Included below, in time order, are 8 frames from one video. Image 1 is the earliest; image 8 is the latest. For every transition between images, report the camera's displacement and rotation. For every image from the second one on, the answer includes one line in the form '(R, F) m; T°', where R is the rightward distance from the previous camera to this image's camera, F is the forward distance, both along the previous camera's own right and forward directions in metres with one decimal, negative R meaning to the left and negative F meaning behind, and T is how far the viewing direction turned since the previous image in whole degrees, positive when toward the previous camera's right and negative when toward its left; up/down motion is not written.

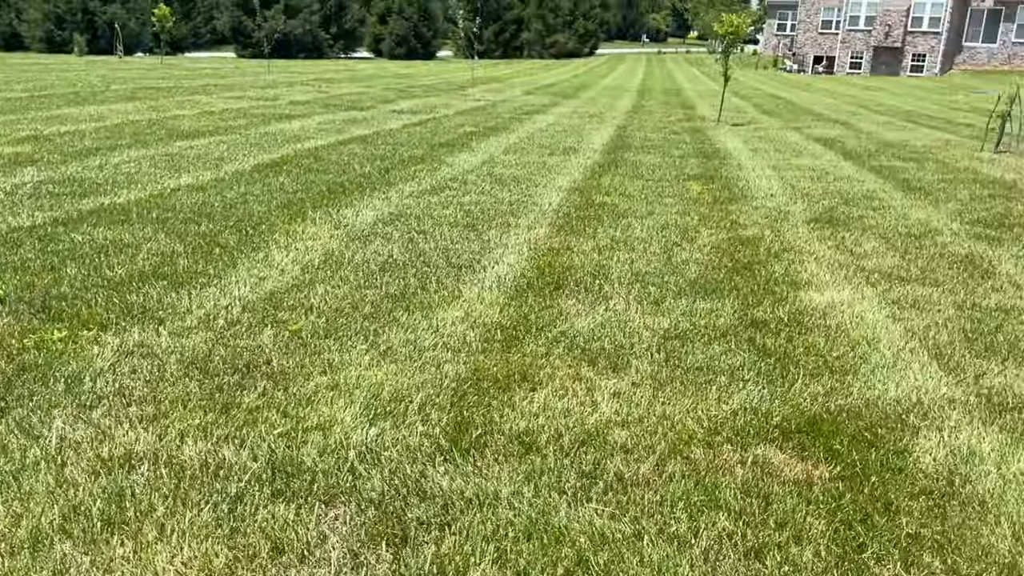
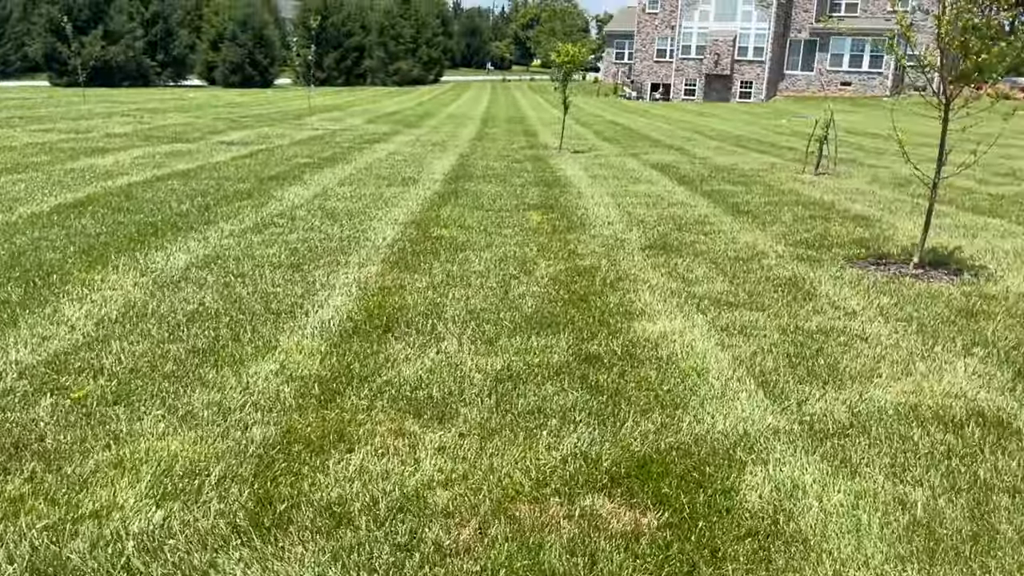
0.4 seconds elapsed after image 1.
(+0.1, +0.2) m; +9°
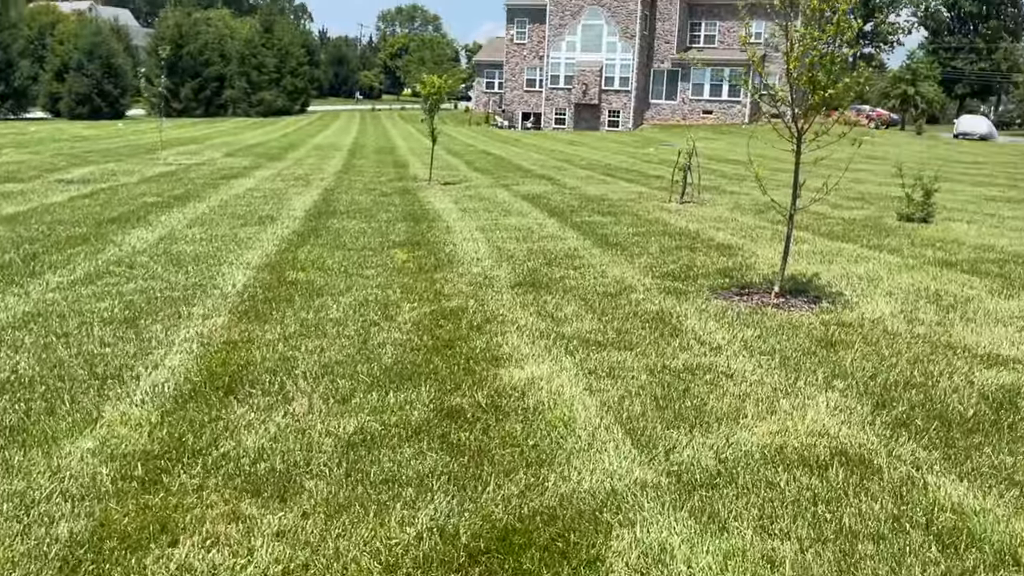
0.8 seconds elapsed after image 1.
(+0.1, +0.2) m; +8°
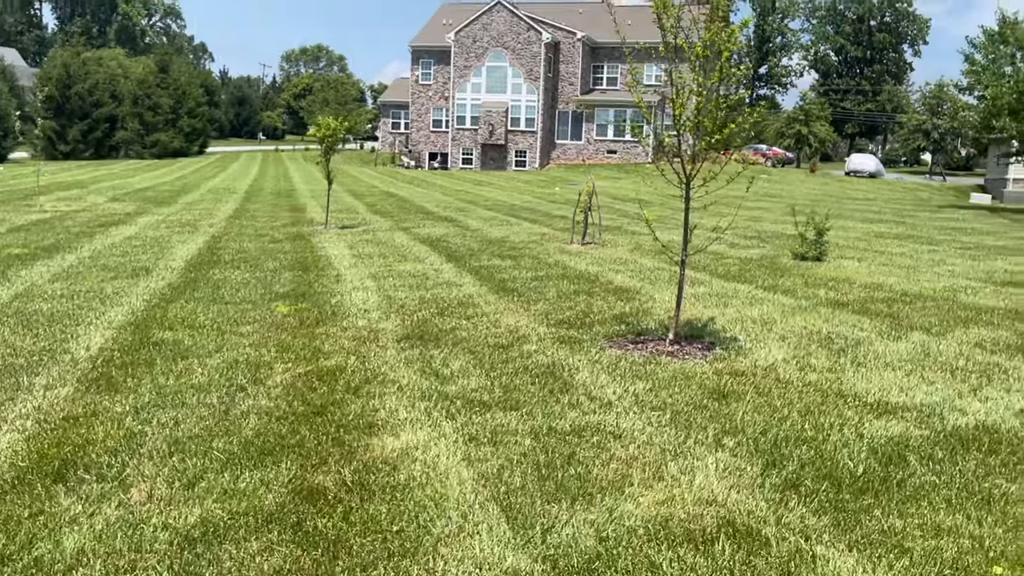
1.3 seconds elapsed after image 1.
(+0.2, +0.2) m; +6°
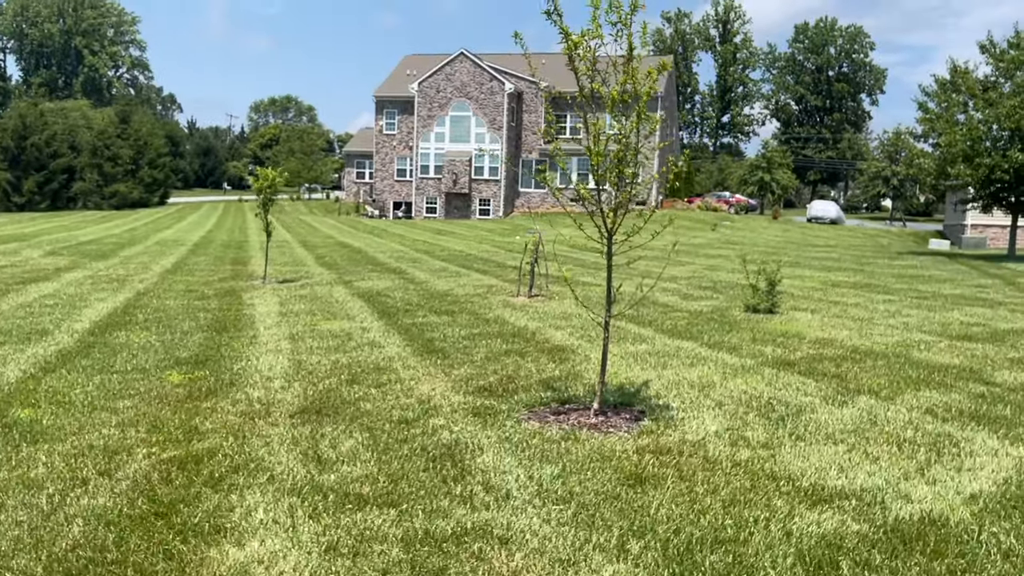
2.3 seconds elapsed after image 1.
(+0.4, +0.5) m; +2°
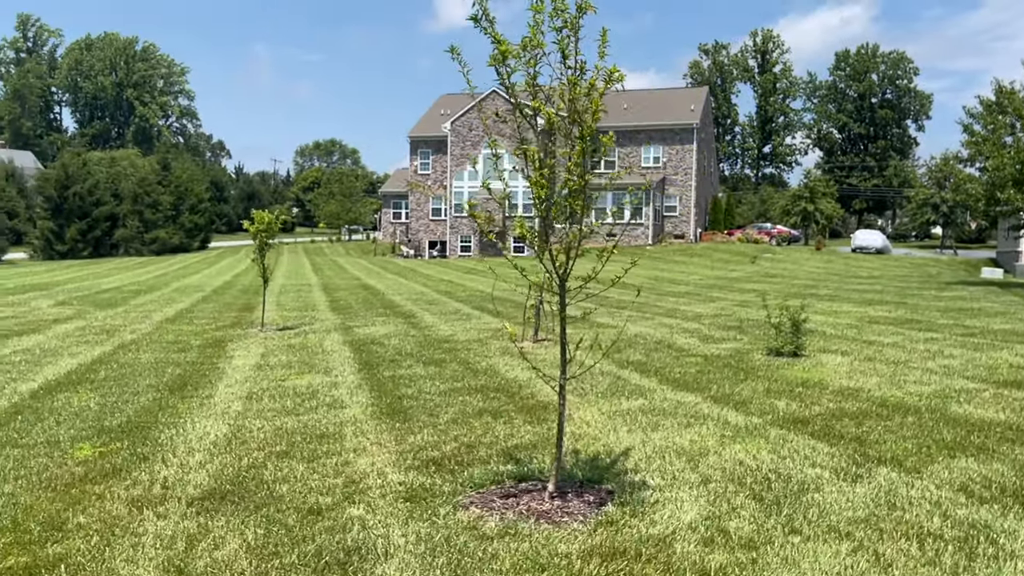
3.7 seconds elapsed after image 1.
(+0.6, +0.9) m; -3°
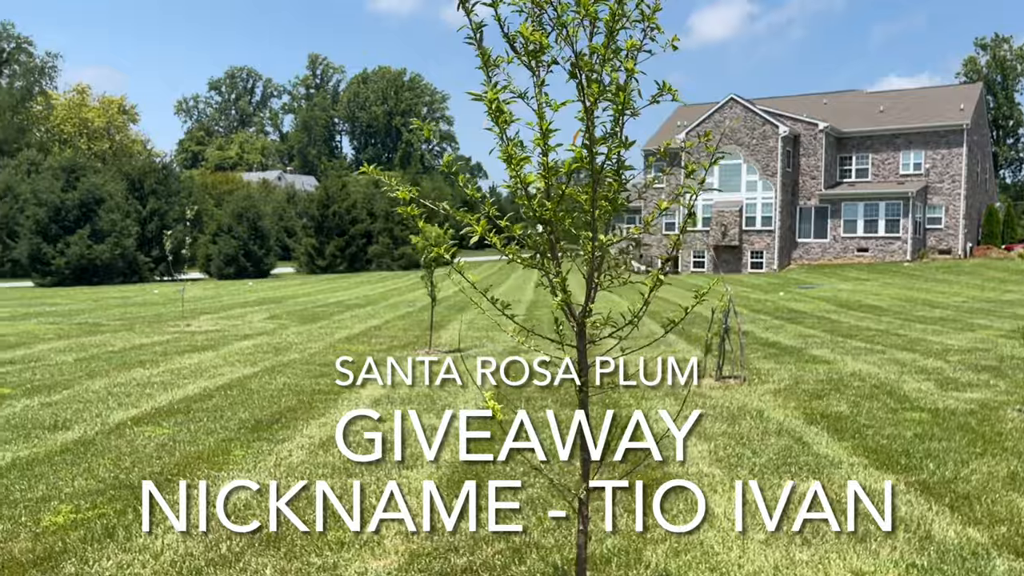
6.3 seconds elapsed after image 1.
(+0.8, +1.8) m; -16°
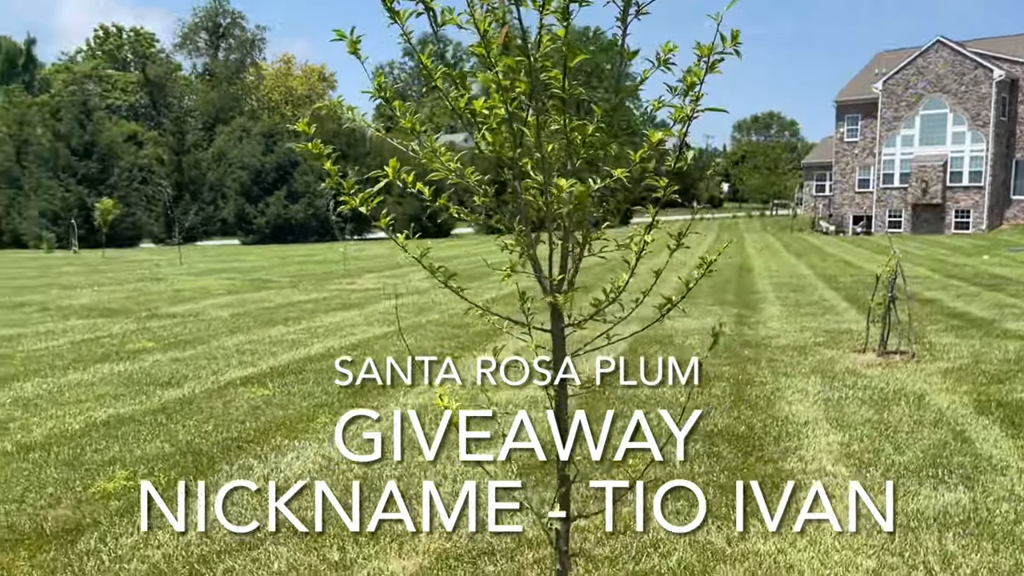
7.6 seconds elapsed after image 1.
(+0.5, +0.7) m; -12°
